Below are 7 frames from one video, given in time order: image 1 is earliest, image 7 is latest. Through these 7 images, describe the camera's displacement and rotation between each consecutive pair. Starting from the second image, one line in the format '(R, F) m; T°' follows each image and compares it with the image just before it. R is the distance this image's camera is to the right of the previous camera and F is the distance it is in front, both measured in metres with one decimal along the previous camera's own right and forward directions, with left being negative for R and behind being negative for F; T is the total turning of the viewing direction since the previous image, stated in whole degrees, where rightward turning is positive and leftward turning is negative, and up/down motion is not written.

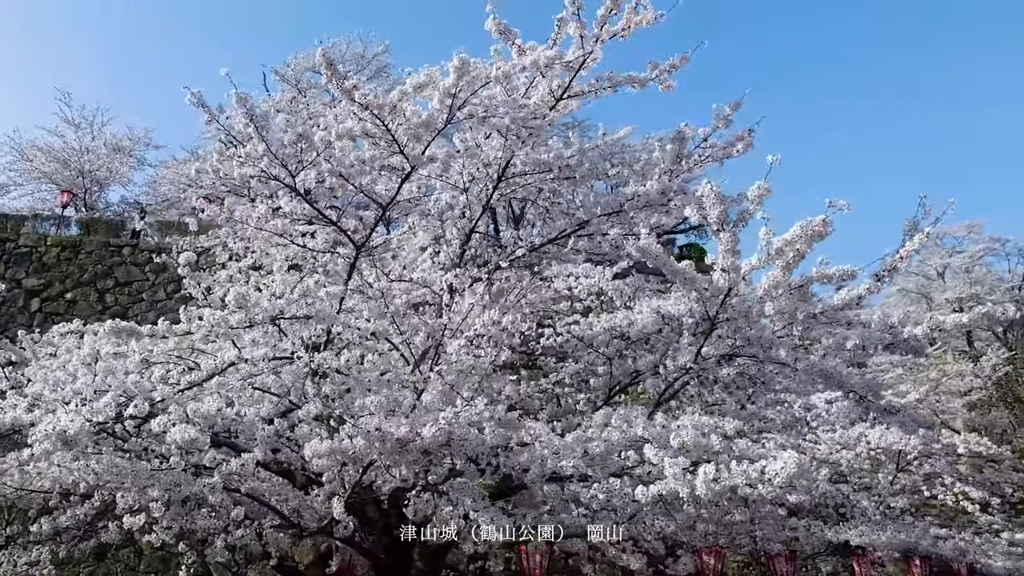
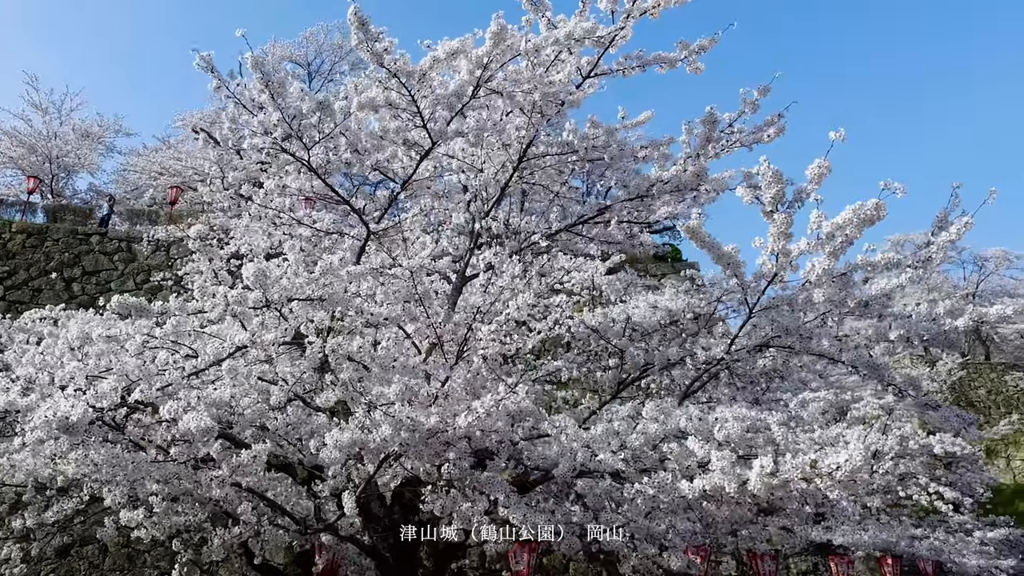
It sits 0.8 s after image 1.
(-0.4, +0.3) m; +2°
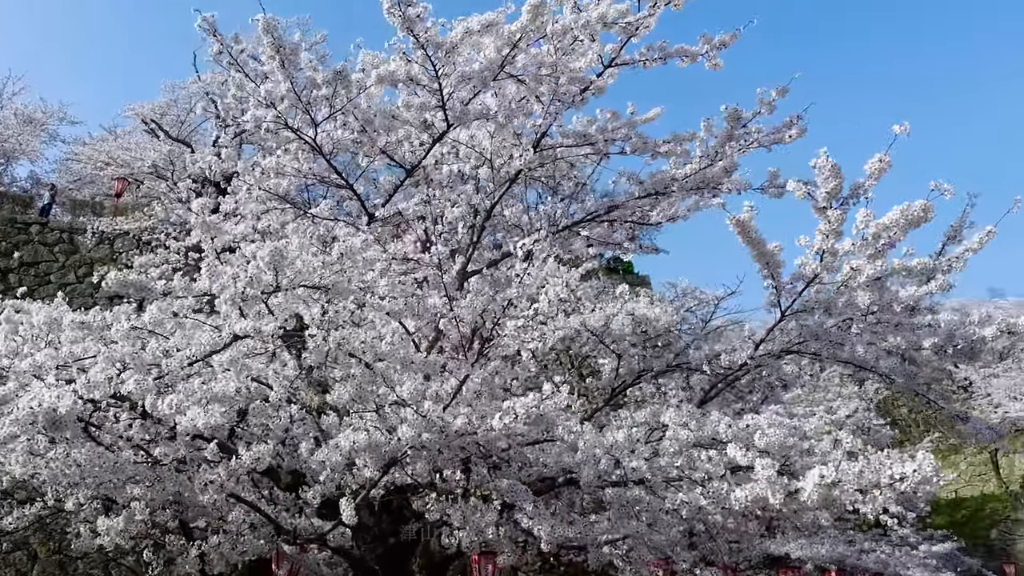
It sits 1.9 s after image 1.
(-0.4, +0.3) m; +4°
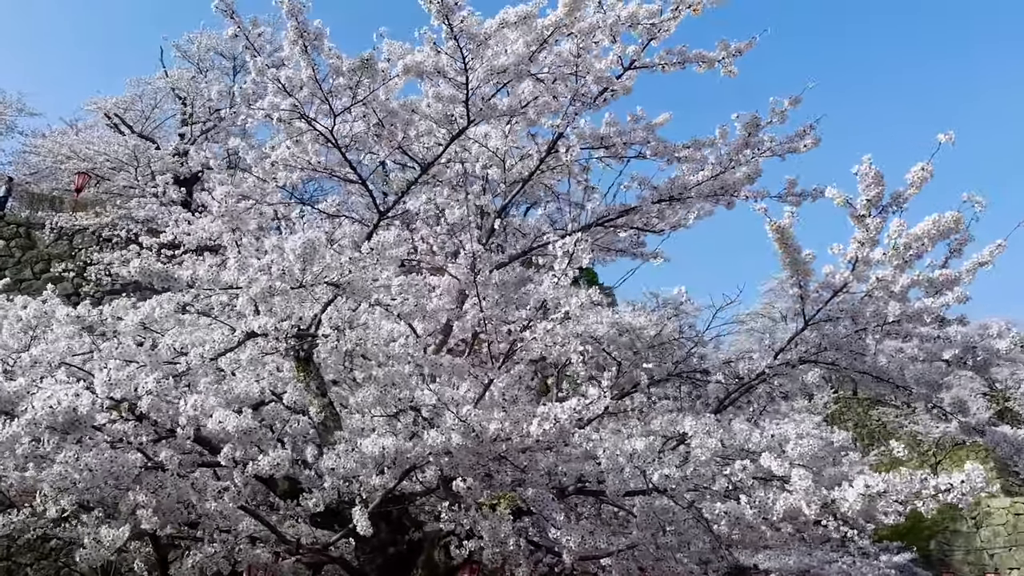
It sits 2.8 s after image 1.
(-0.4, +0.1) m; +3°
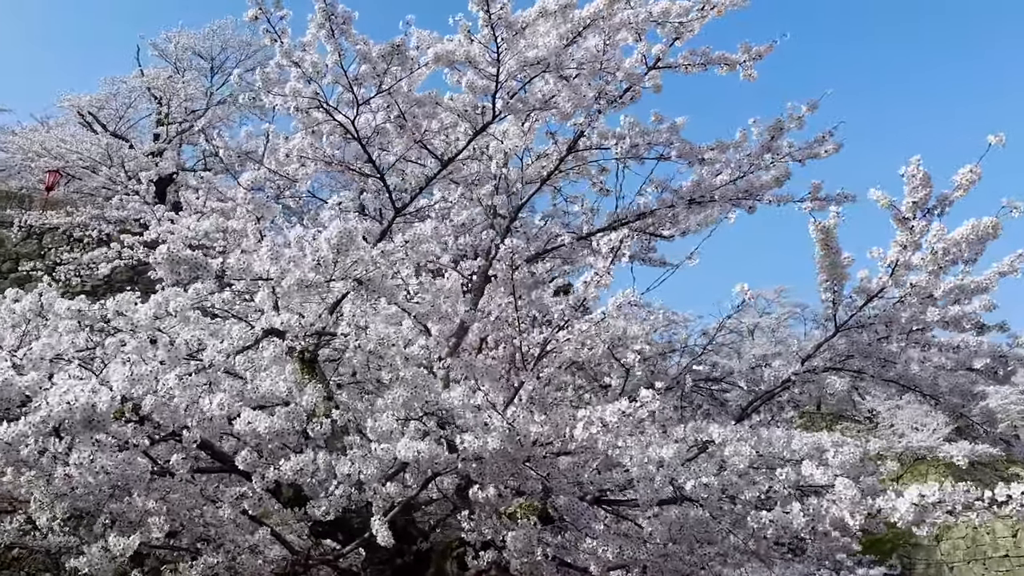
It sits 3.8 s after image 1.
(-0.3, +0.2) m; +2°
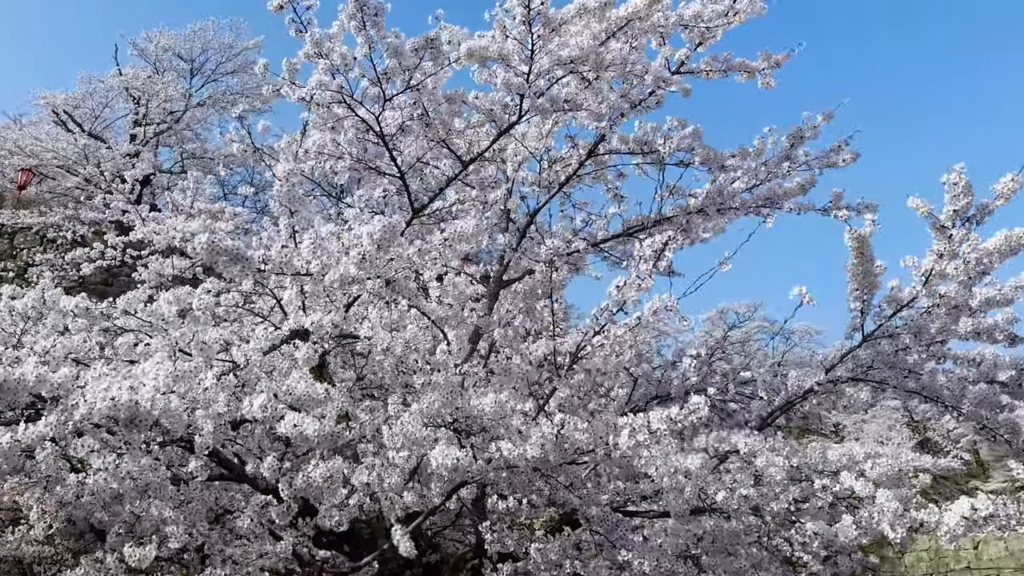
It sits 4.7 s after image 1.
(-0.3, +0.1) m; +2°
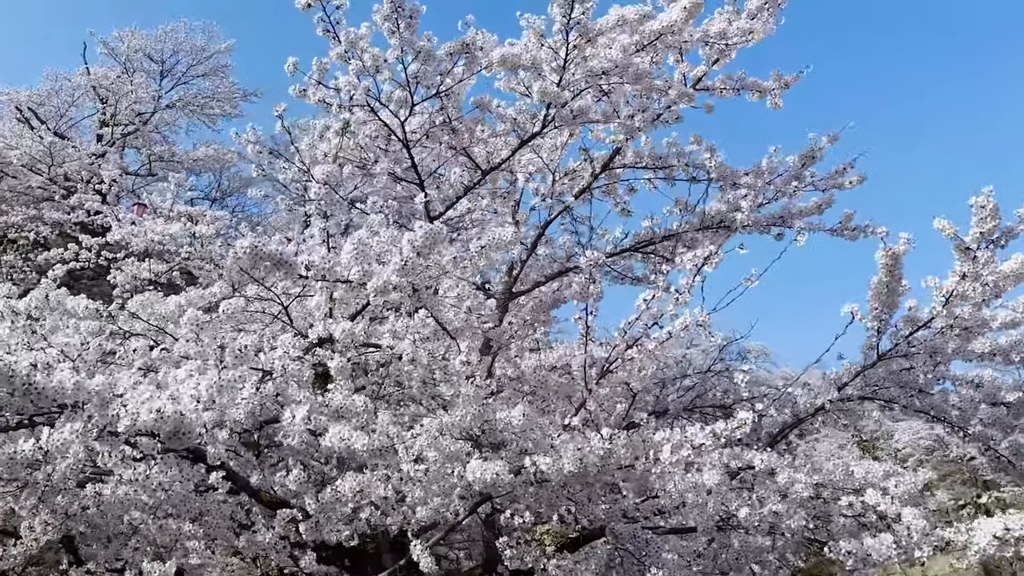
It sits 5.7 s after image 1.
(-0.3, +0.1) m; +3°
